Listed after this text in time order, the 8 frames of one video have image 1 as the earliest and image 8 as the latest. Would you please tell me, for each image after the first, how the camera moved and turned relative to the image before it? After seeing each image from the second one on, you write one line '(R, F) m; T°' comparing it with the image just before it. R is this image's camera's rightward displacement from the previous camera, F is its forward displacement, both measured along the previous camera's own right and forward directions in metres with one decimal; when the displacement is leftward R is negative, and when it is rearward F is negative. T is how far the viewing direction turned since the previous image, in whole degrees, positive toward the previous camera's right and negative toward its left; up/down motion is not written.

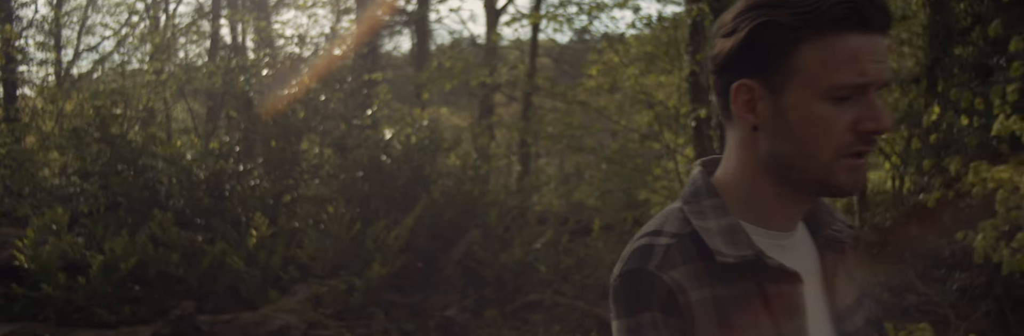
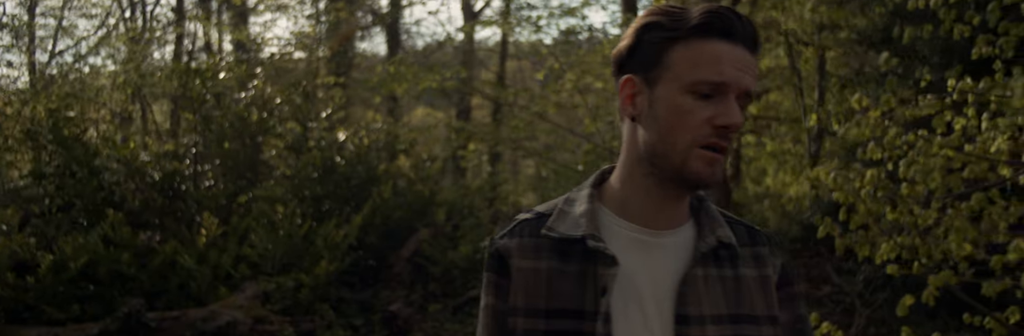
(+0.5, -0.3) m; +2°
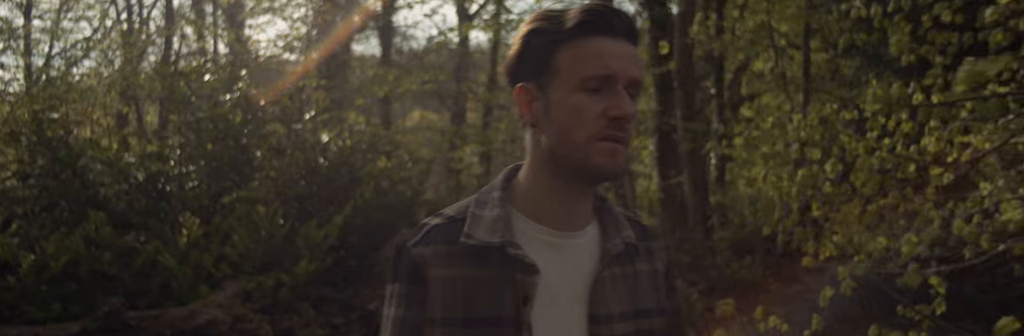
(+0.3, -0.1) m; 0°
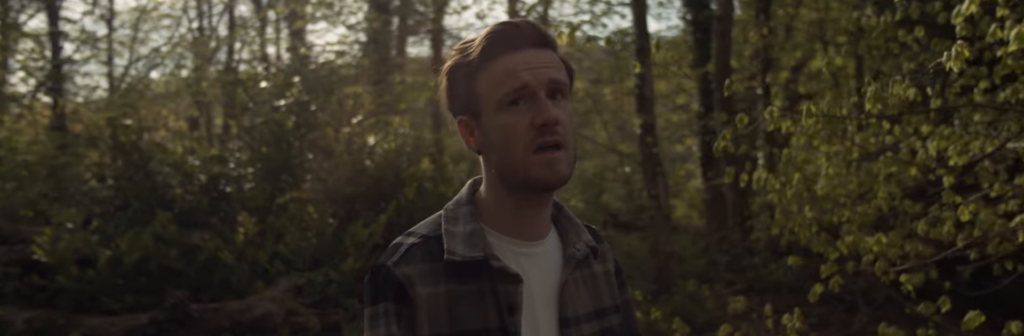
(+0.2, -0.2) m; -5°
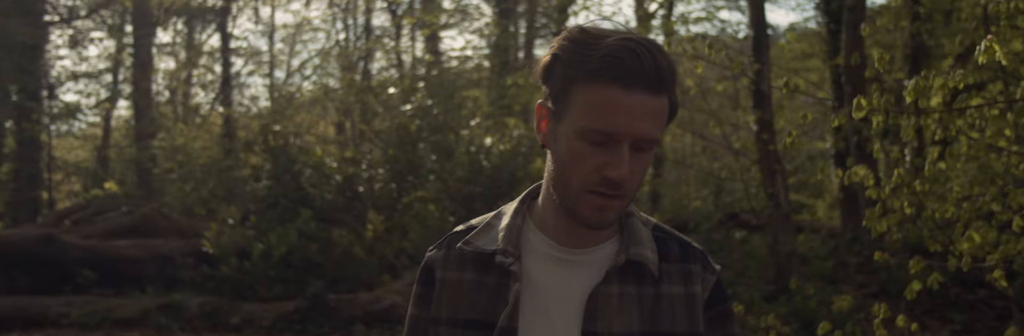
(+0.2, -0.1) m; -12°
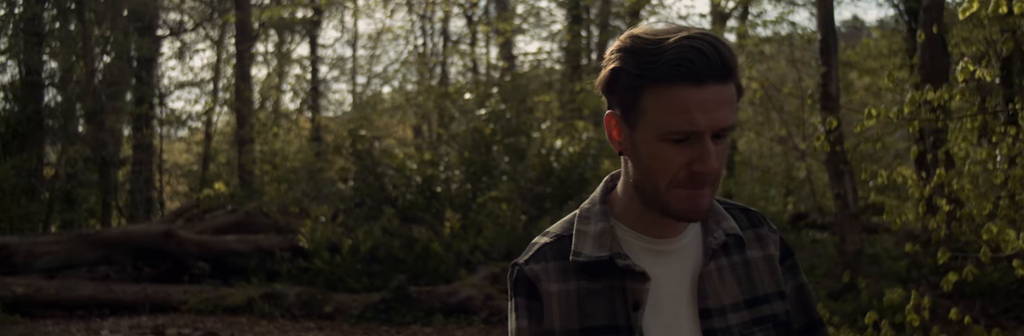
(+0.1, -0.4) m; -7°
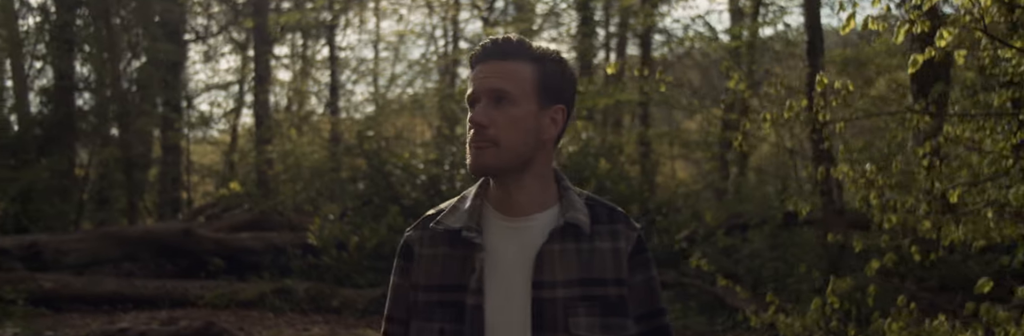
(+0.4, -0.3) m; -2°
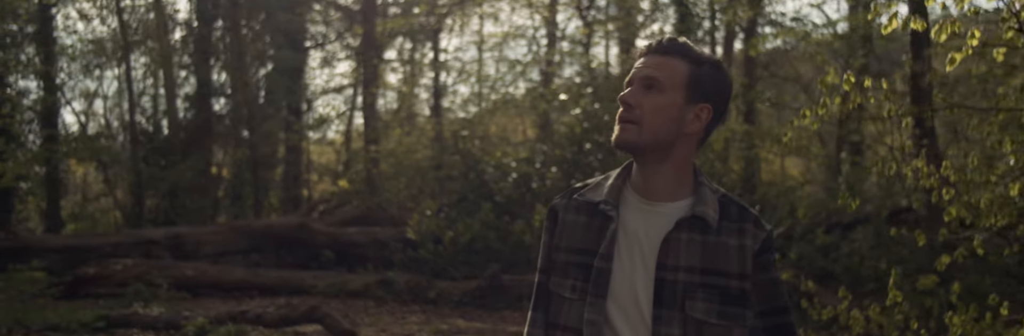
(+0.3, -0.2) m; -10°
